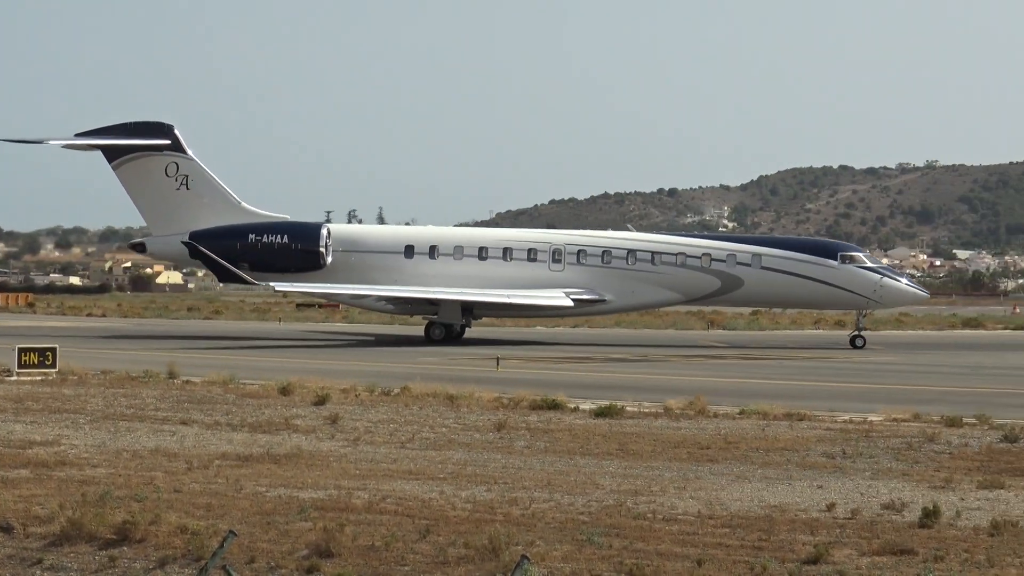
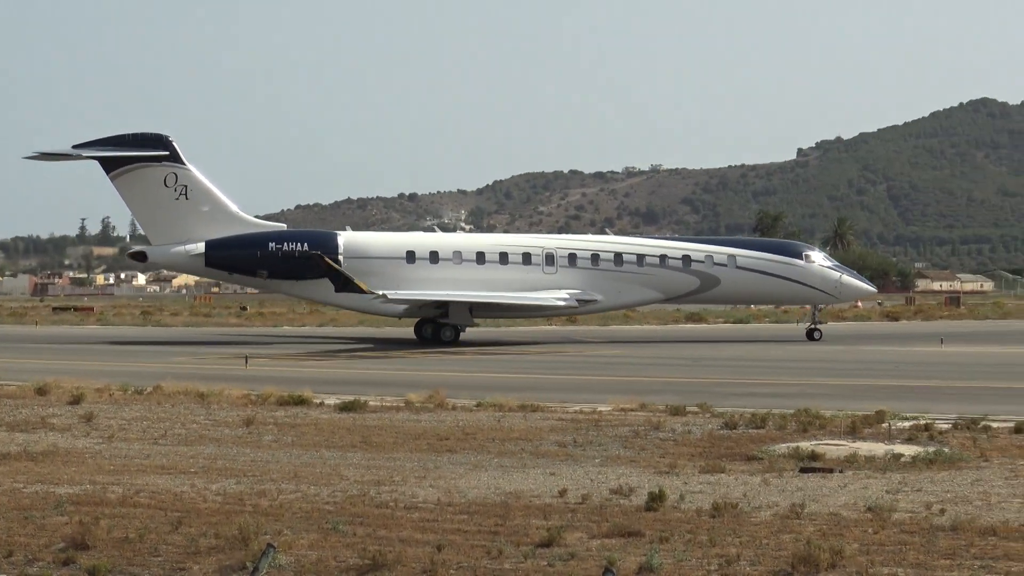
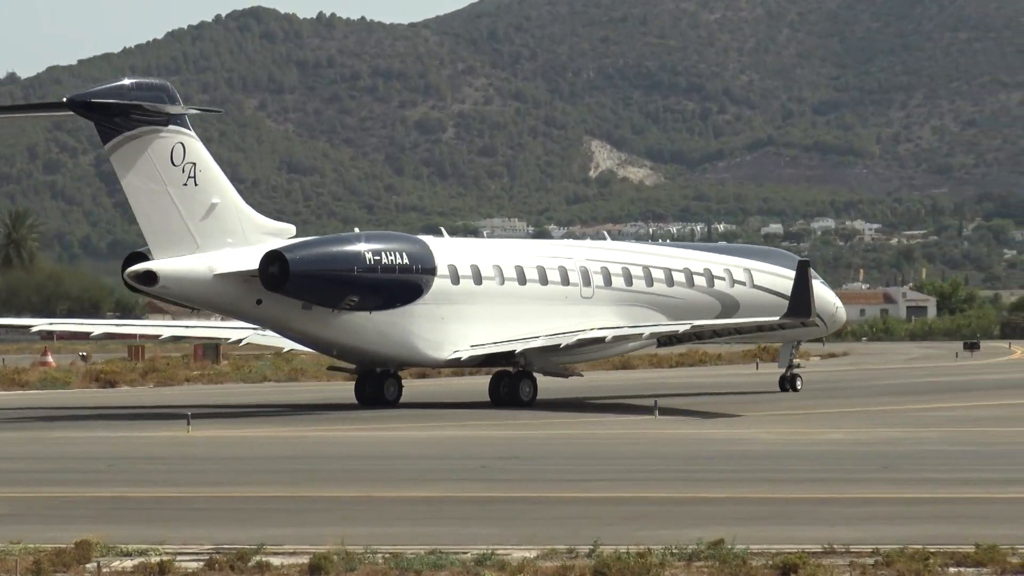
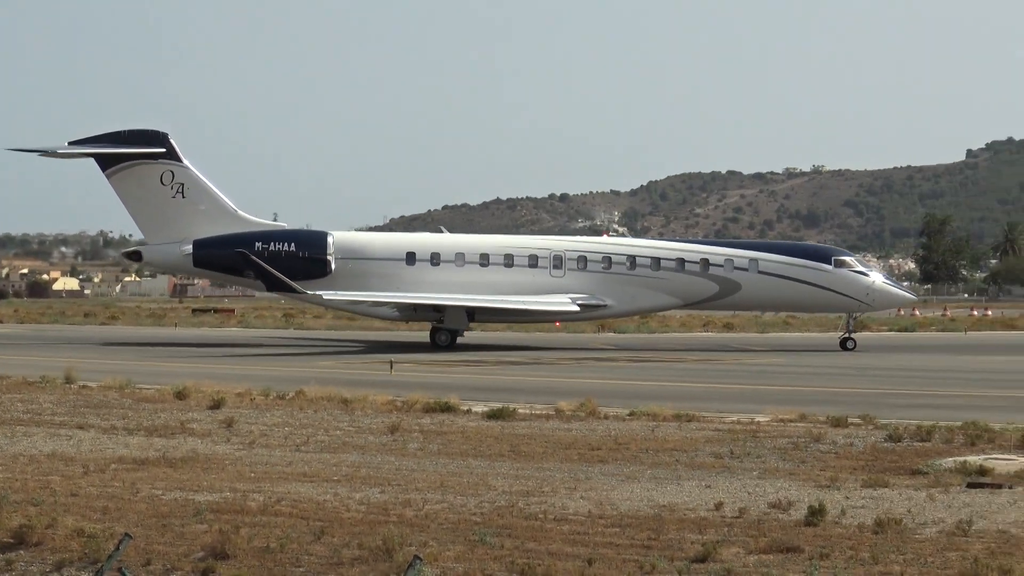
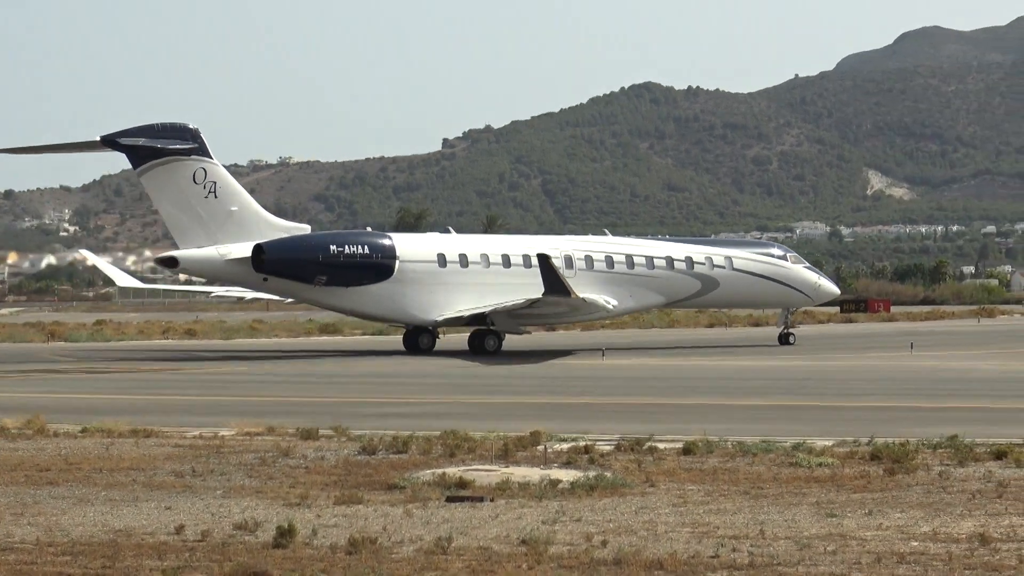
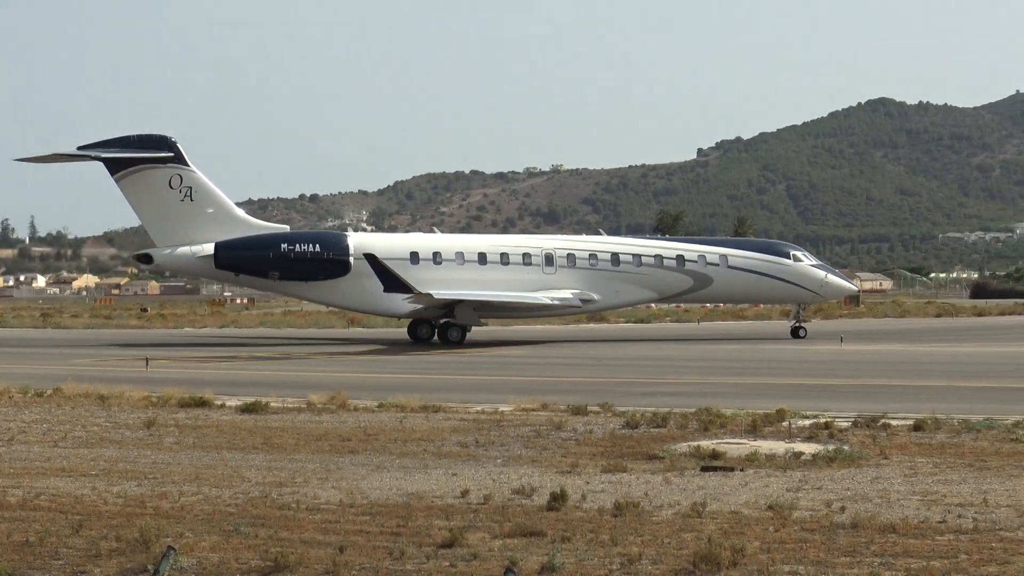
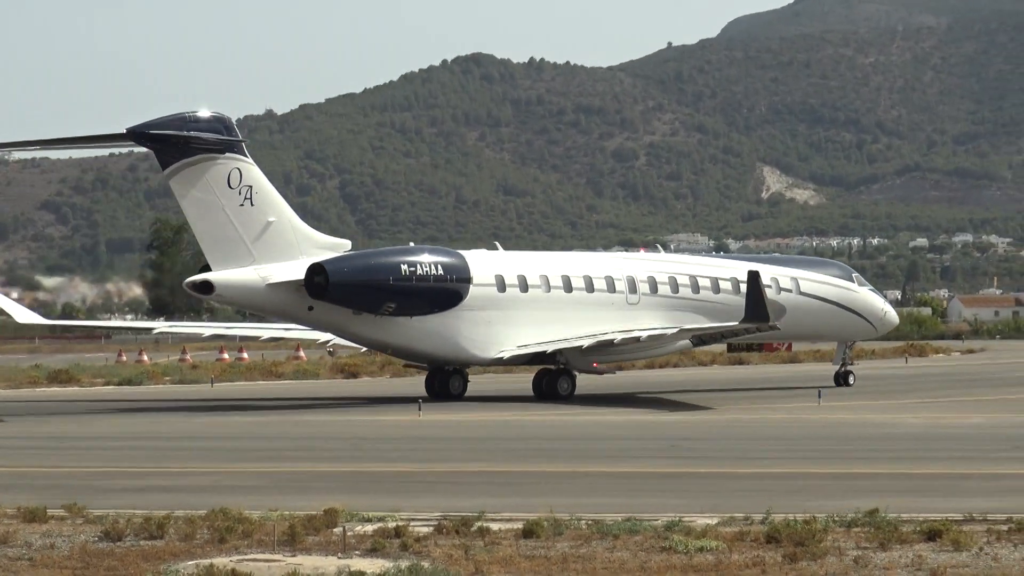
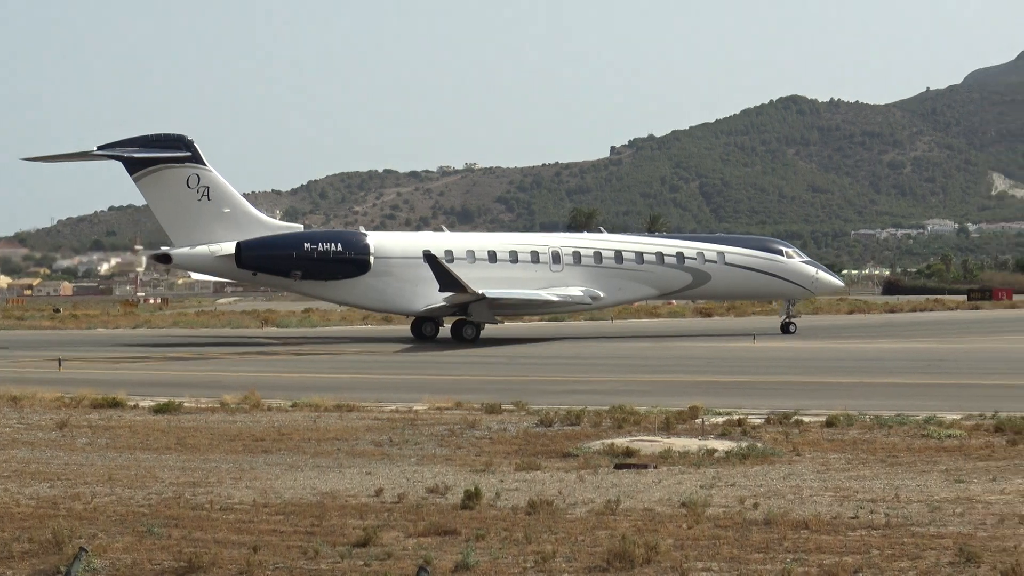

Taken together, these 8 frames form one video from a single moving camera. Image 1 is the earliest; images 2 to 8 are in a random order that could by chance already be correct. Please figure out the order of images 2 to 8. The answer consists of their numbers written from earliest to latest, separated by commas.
4, 2, 6, 8, 5, 7, 3
